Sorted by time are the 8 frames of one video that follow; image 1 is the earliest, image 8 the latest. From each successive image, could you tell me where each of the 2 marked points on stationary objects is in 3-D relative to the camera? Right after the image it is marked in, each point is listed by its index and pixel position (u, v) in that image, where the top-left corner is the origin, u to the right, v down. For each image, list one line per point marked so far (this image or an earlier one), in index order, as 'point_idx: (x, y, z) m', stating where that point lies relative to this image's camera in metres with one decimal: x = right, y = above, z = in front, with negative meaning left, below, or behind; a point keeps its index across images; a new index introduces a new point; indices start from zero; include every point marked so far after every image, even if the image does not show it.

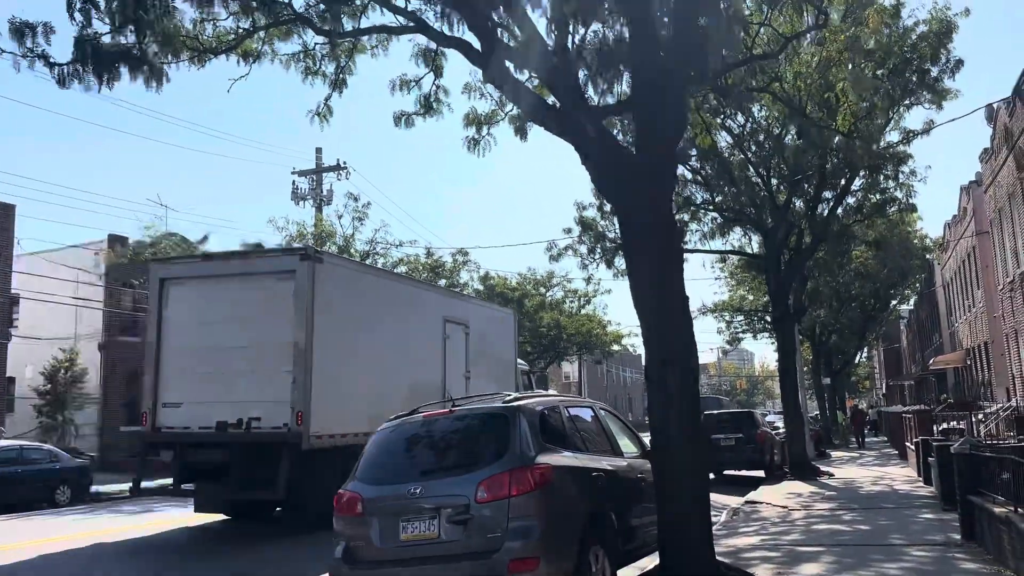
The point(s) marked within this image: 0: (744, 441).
0: (+5.4, -3.5, +19.7) m
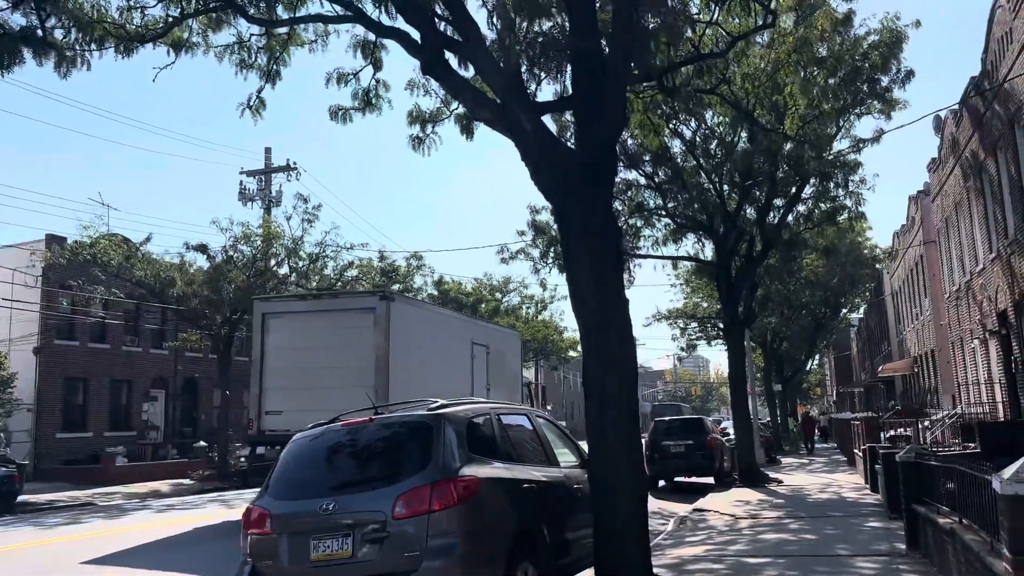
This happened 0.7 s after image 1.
0: (+4.2, -3.7, +19.5) m
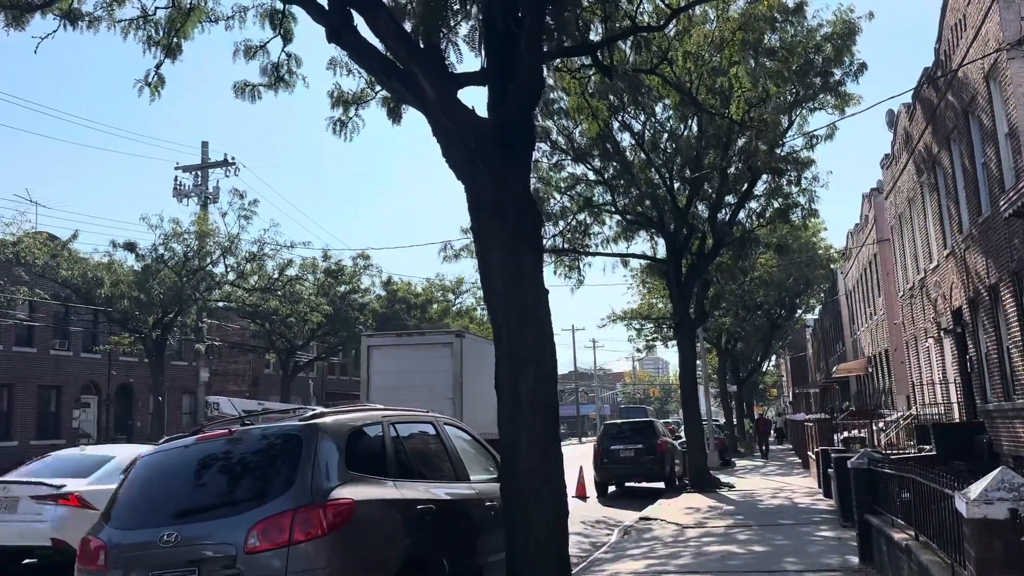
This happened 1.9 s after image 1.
0: (+2.9, -3.6, +18.8) m
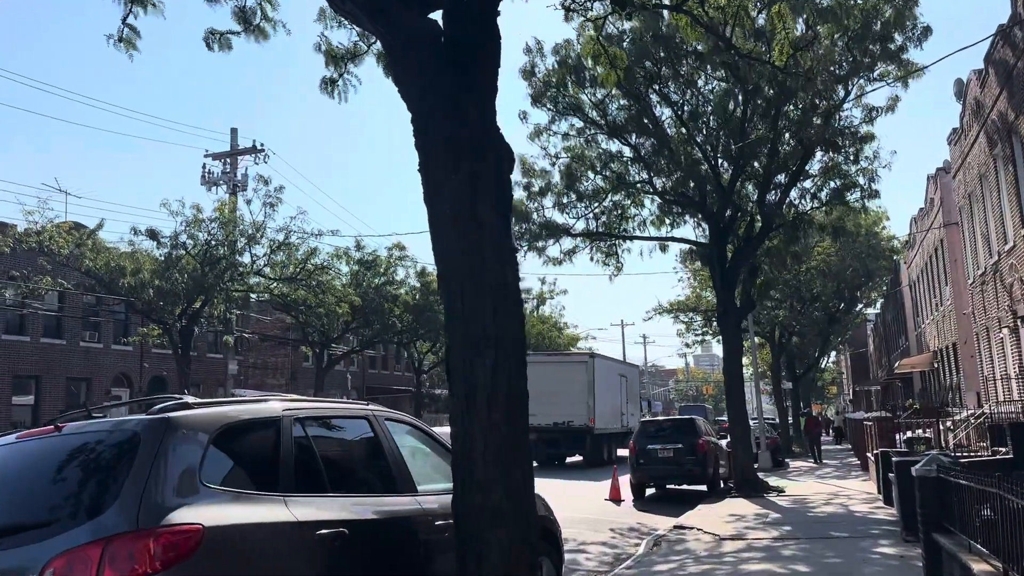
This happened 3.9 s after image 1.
0: (+3.5, -3.3, +17.3) m
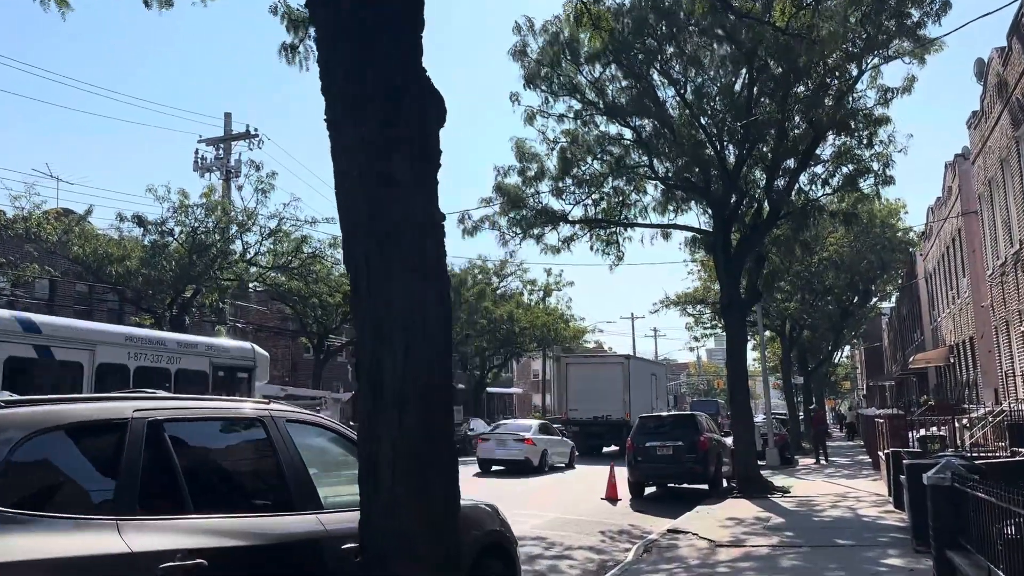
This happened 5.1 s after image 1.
0: (+3.3, -3.1, +16.5) m
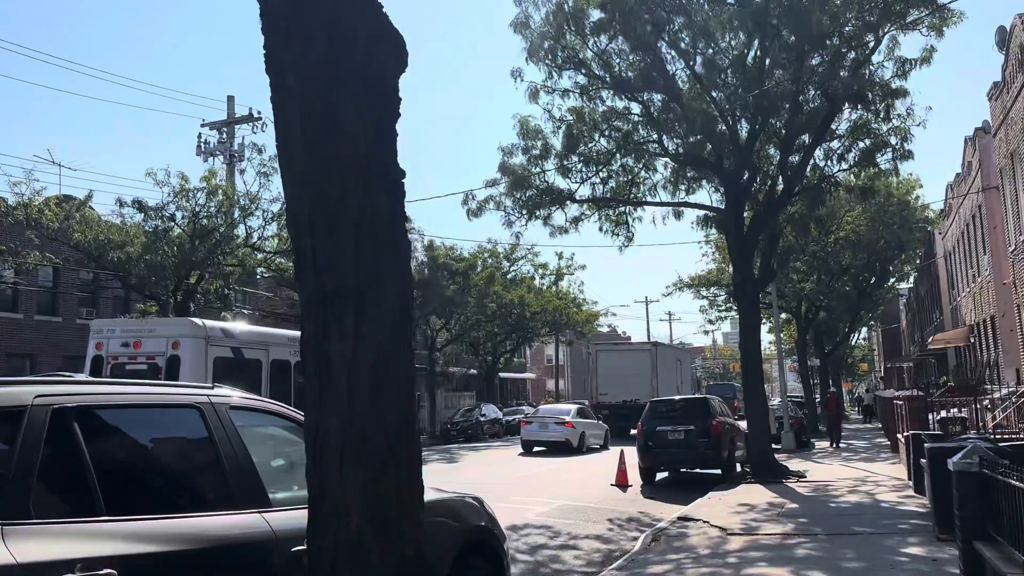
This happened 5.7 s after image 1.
0: (+3.5, -2.8, +16.0) m
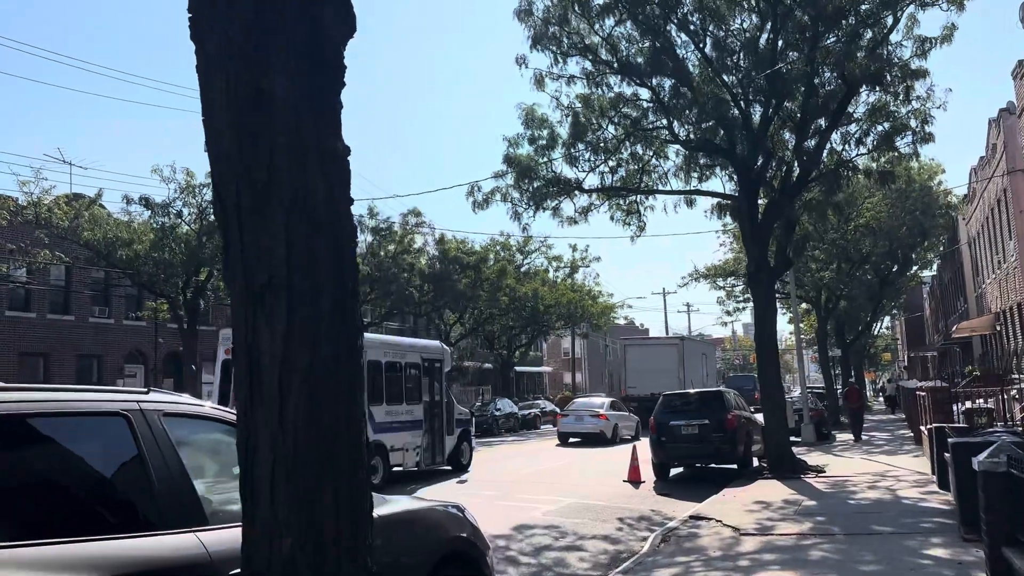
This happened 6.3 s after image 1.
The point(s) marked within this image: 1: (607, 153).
0: (+3.6, -2.6, +15.6) m
1: (+1.9, +2.7, +16.9) m
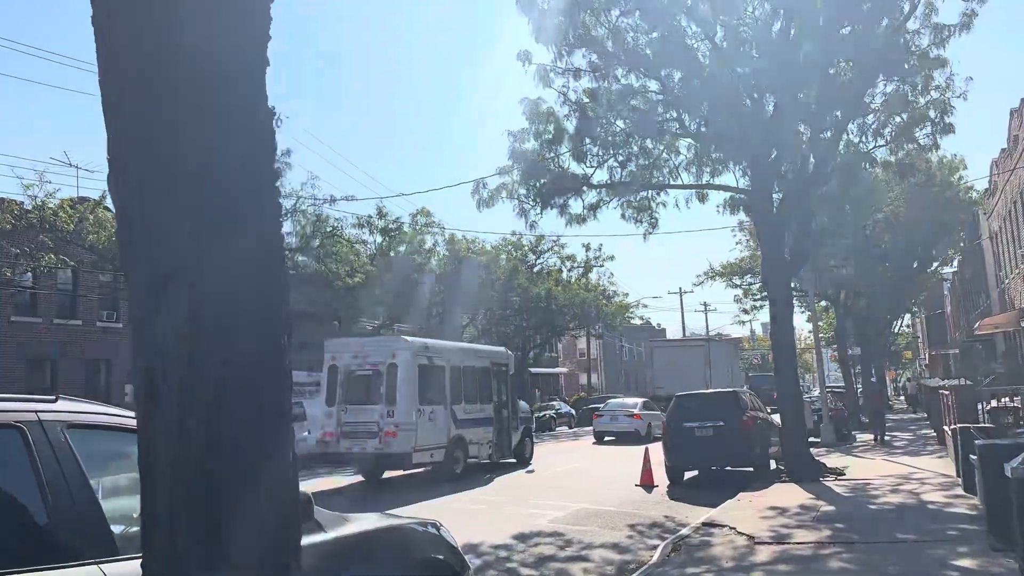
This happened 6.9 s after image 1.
0: (+3.8, -2.5, +15.1) m
1: (+2.0, +2.7, +16.5) m
